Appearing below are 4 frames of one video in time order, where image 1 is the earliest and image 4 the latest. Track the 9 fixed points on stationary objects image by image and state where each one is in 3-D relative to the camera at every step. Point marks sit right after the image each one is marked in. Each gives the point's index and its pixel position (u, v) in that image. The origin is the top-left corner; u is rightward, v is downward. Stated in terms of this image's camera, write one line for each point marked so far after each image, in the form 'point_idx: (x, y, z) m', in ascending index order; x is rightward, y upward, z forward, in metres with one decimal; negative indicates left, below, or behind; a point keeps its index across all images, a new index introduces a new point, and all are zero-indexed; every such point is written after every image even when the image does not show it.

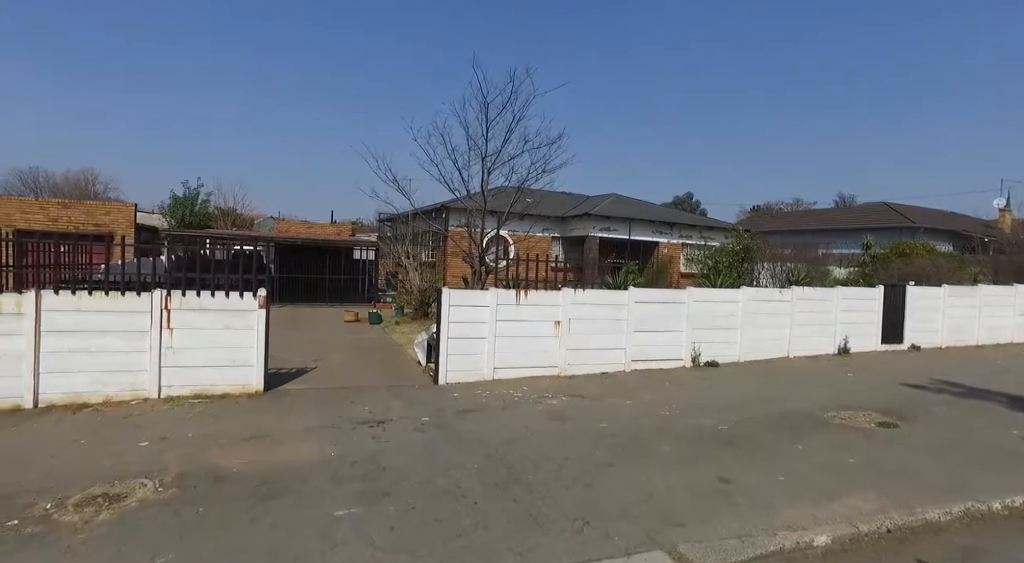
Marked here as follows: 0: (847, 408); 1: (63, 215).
0: (+4.7, -1.8, +8.4) m
1: (-12.3, +1.8, +16.2) m
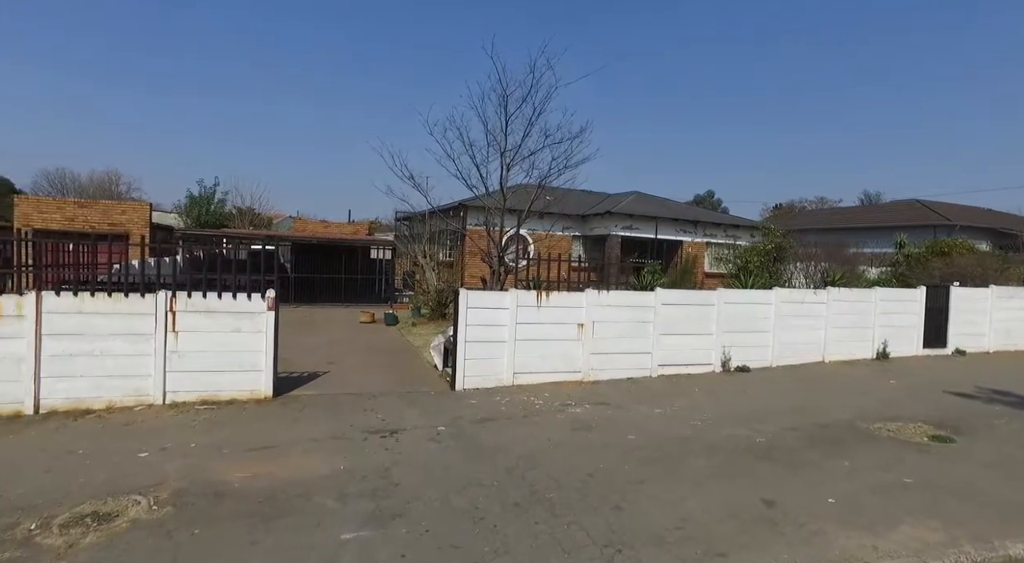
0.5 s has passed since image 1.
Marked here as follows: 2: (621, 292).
0: (+5.0, -1.8, +7.8) m
1: (-11.8, +1.8, +16.1) m
2: (+1.8, -0.2, +9.7) m
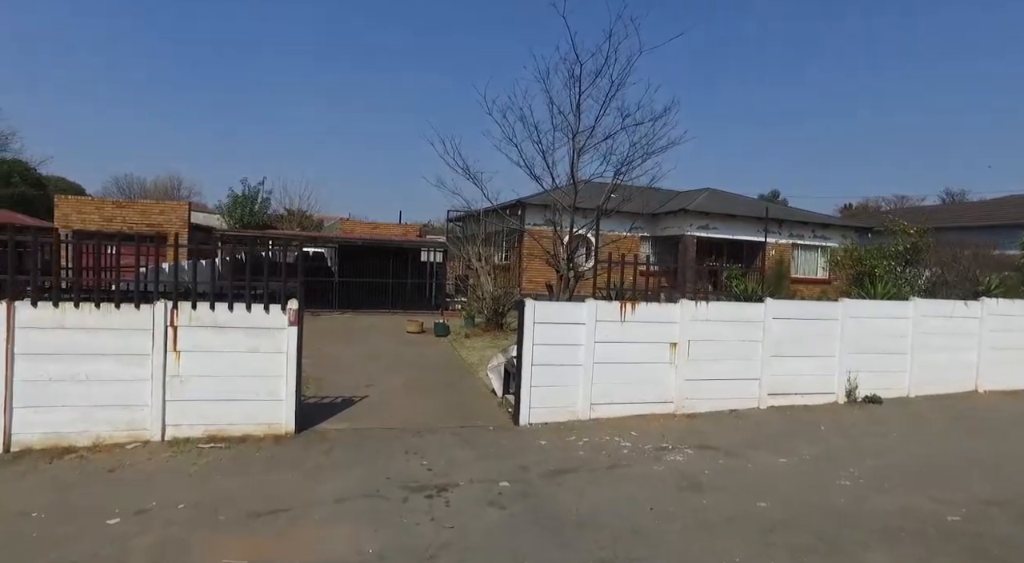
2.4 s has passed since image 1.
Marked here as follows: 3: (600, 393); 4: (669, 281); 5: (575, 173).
0: (+5.8, -1.9, +5.6) m
1: (-10.2, +1.7, +15.3) m
2: (+2.8, -0.3, +7.8) m
3: (+1.1, -1.4, +7.4) m
4: (+3.1, 0.0, +11.1) m
5: (+1.0, +1.8, +9.8) m
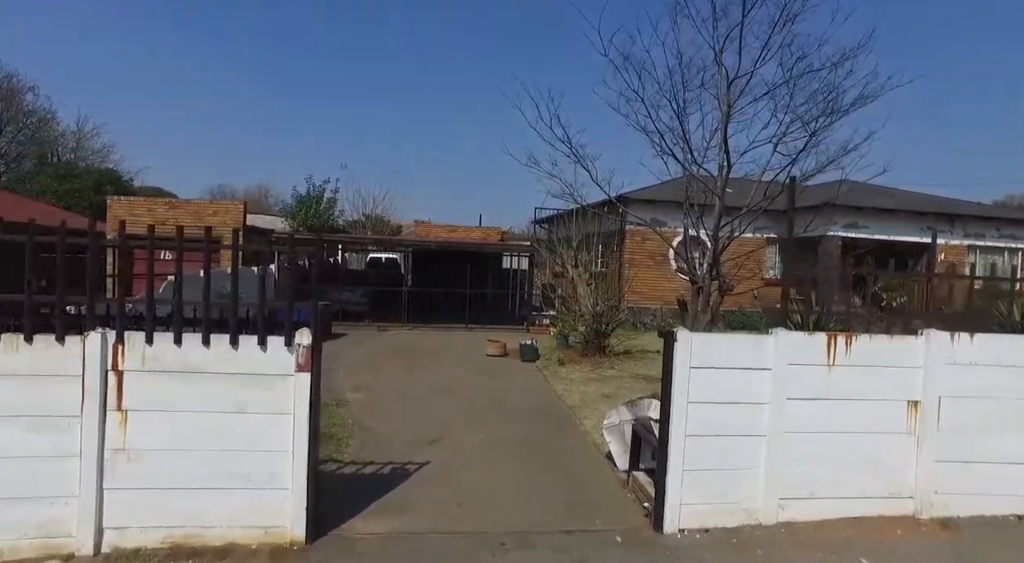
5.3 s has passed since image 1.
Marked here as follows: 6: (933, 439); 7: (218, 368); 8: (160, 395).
0: (+6.6, -2.0, +2.1) m
1: (-7.9, +1.5, +14.0) m
2: (+3.9, -0.4, +4.7) m
3: (+2.1, -1.5, +4.5) m
4: (+4.6, -0.2, +8.0) m
5: (+2.4, +1.6, +6.9) m
6: (+3.3, -1.2, +4.7) m
7: (-1.9, -0.5, +3.8) m
8: (-2.2, -0.7, +3.8) m
